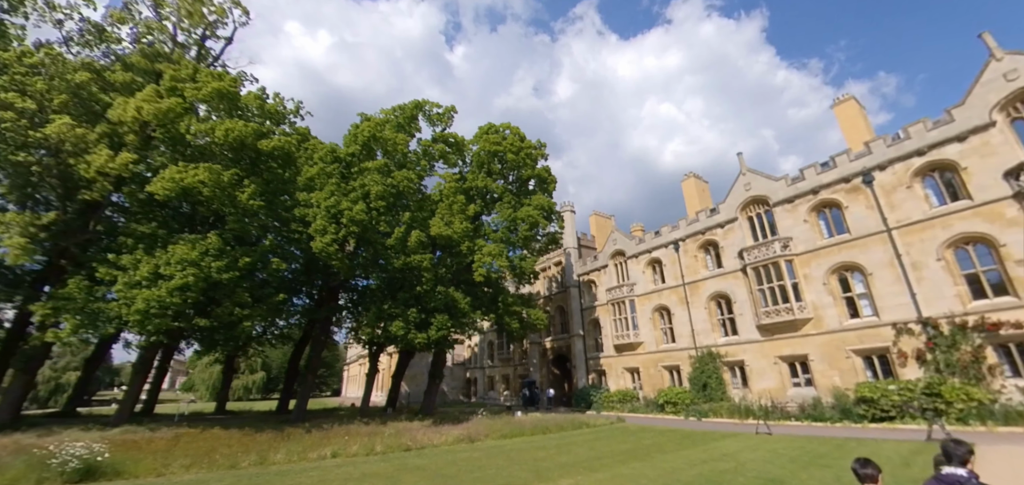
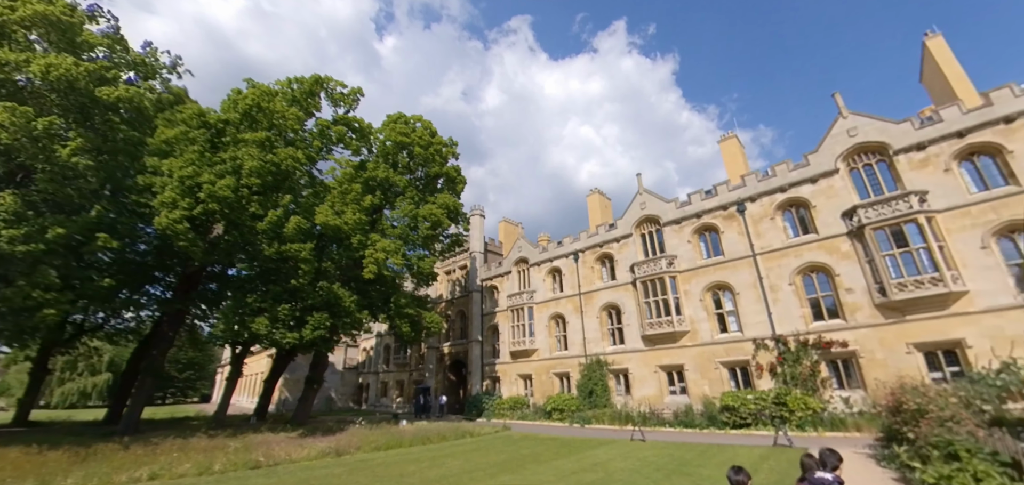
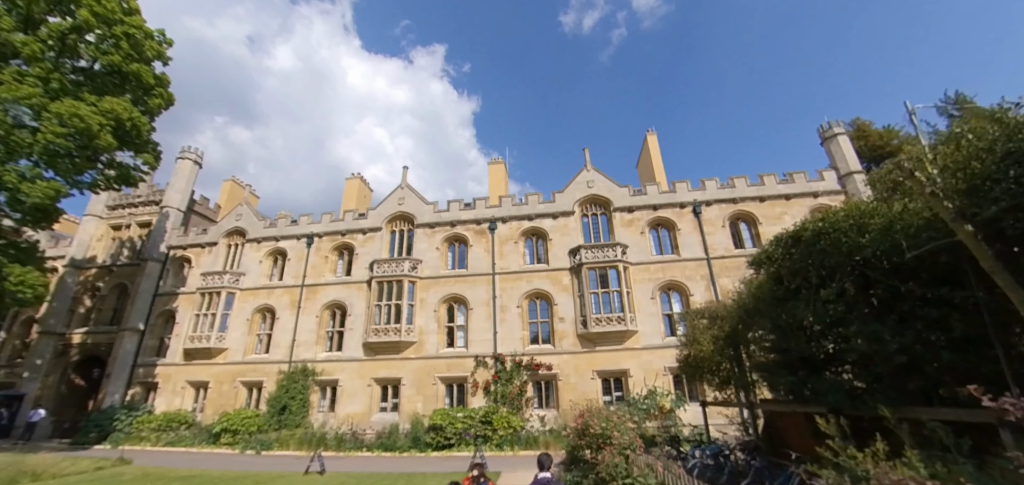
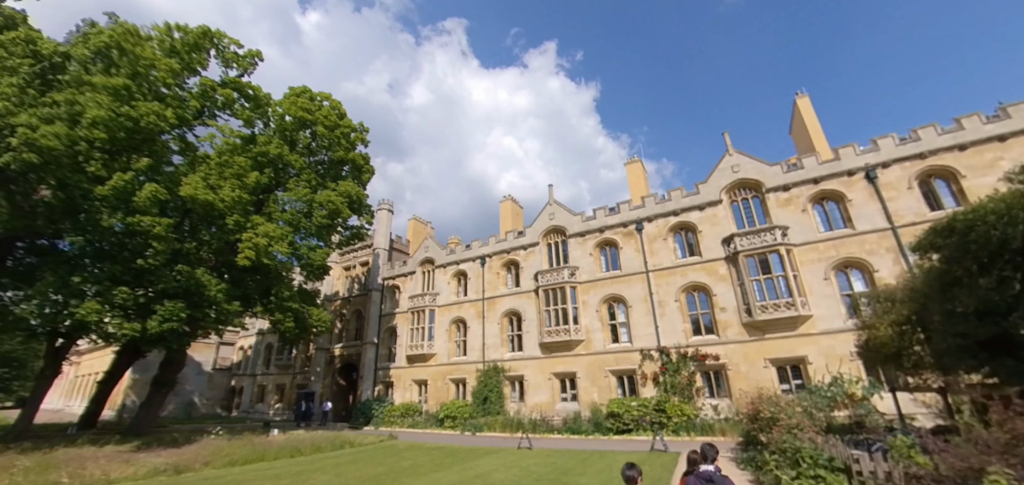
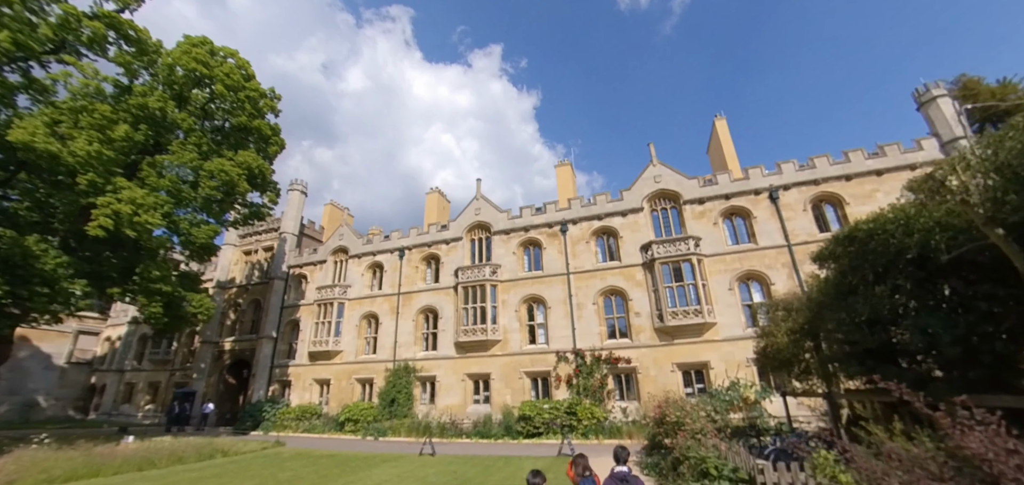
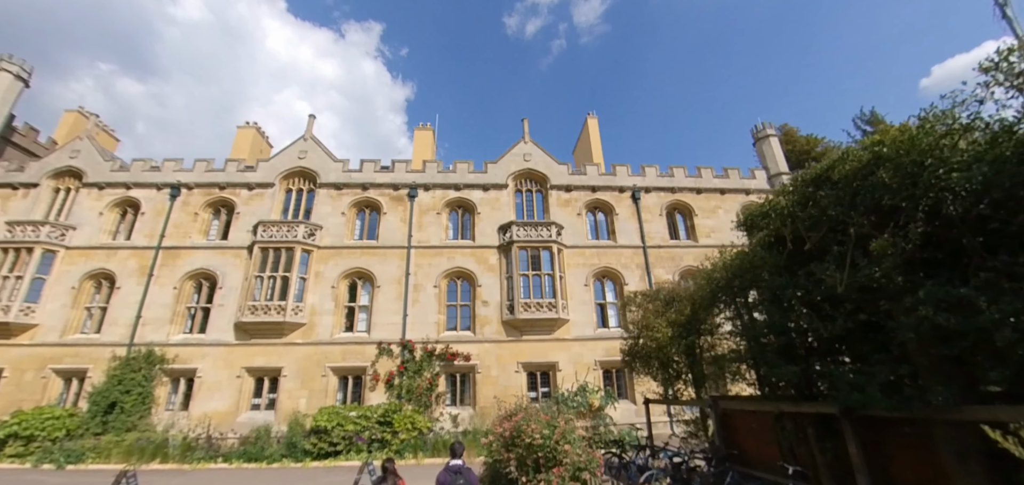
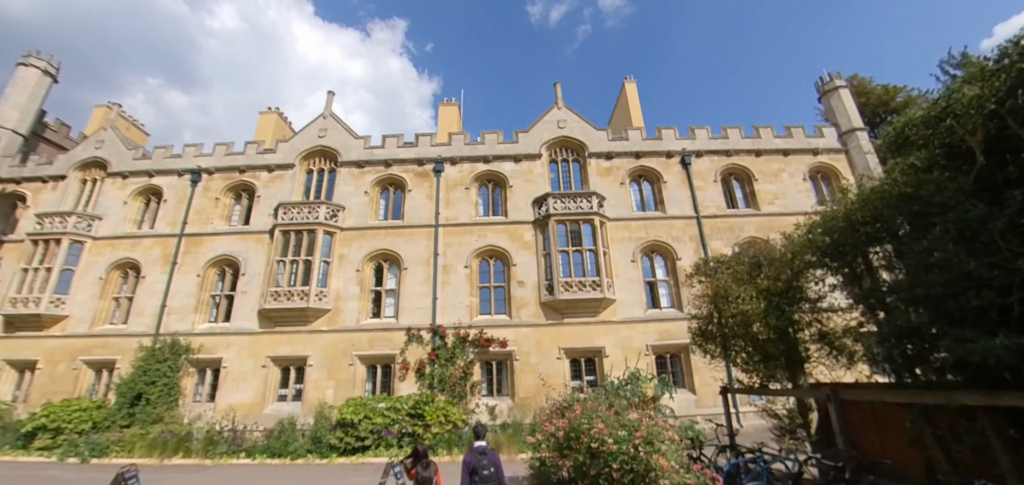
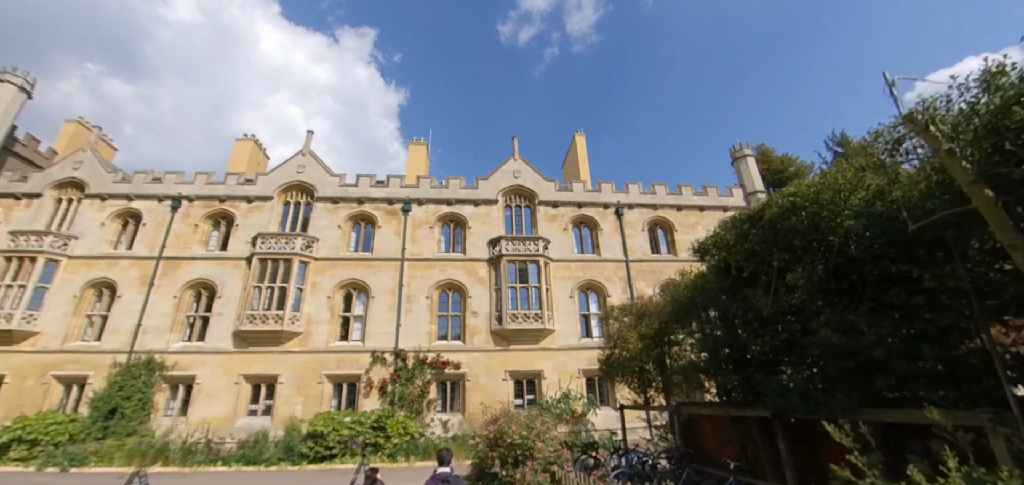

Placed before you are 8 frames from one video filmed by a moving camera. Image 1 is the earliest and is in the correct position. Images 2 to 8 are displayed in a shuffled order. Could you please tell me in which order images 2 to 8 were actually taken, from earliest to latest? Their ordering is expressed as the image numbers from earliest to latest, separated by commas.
2, 4, 5, 3, 8, 6, 7
